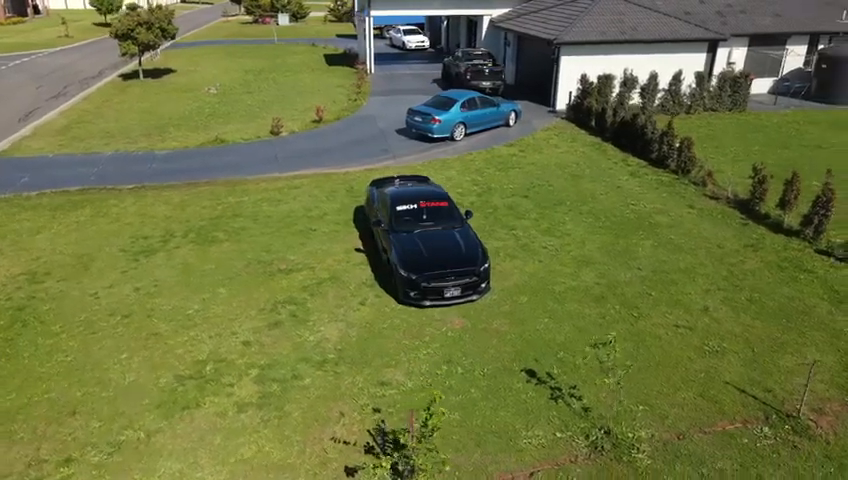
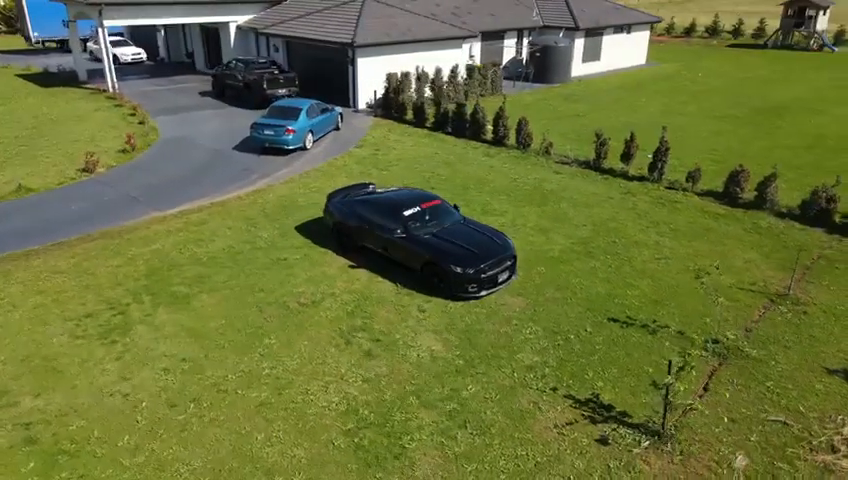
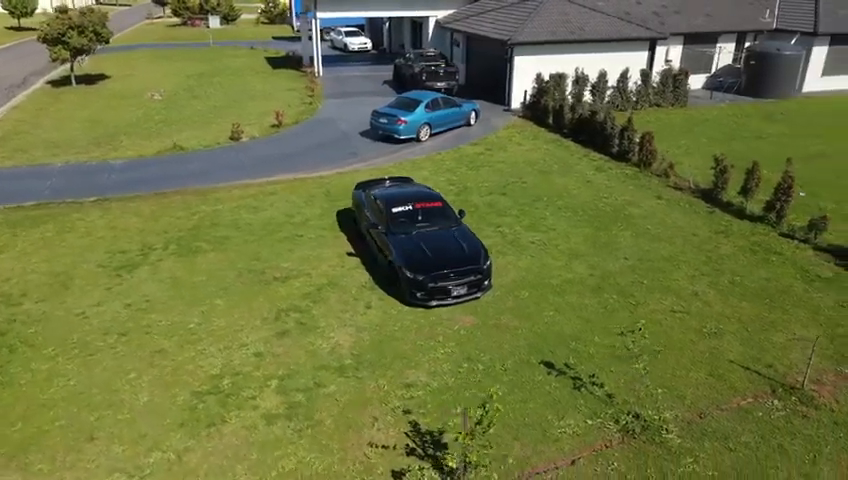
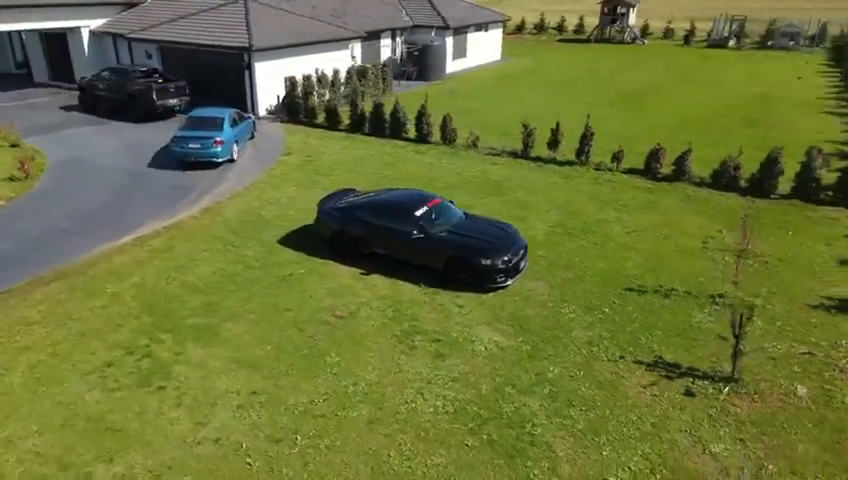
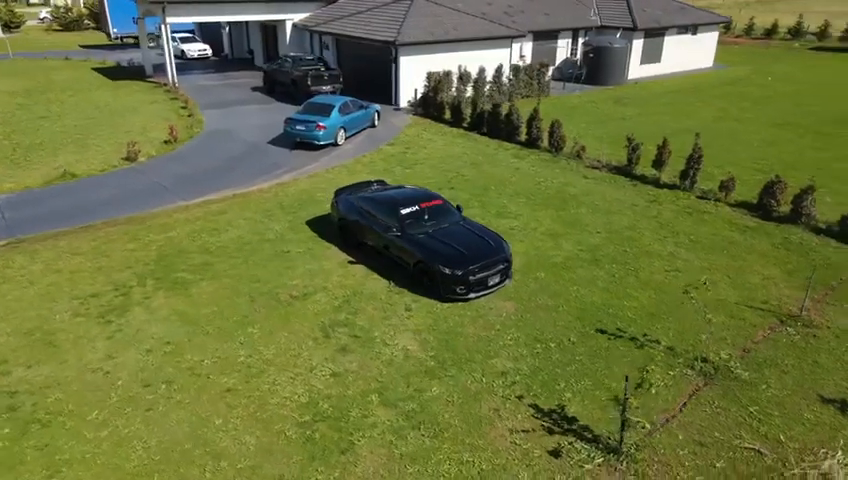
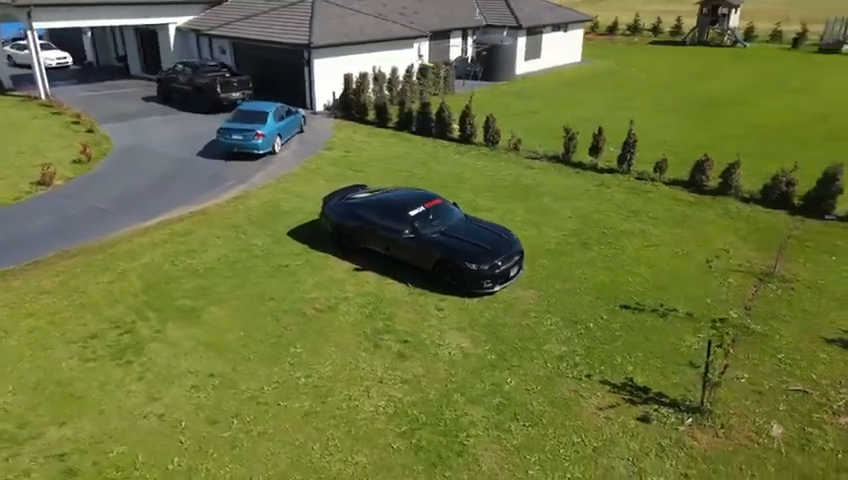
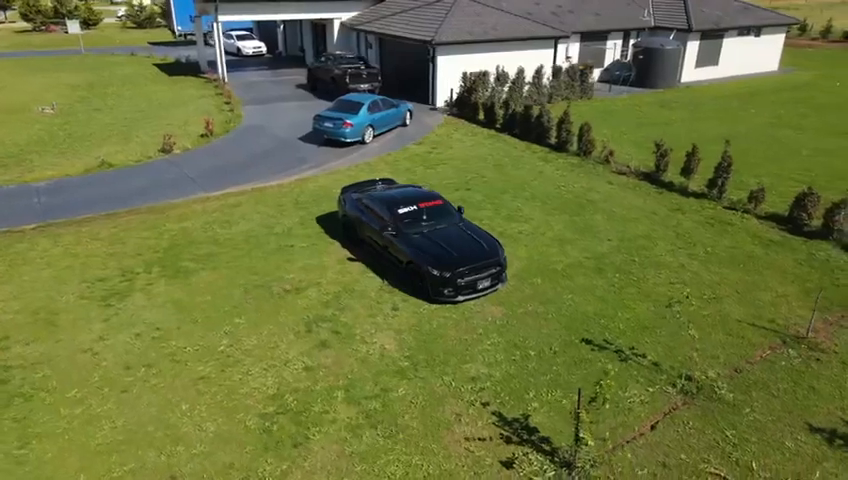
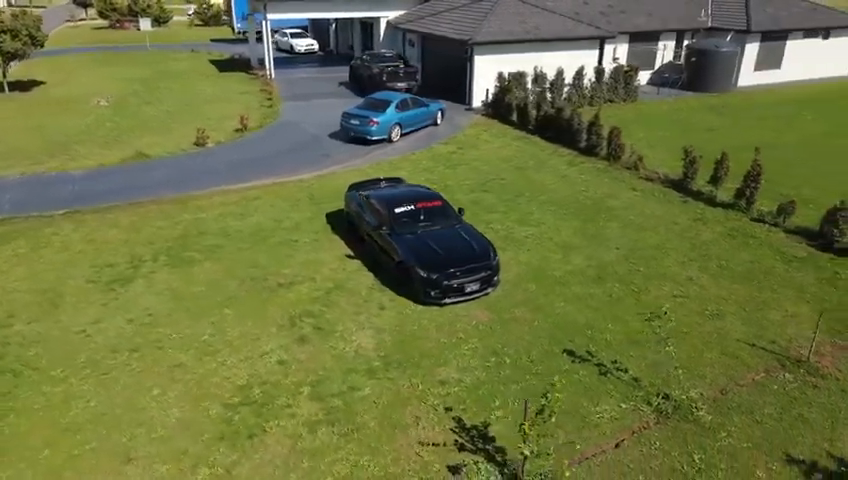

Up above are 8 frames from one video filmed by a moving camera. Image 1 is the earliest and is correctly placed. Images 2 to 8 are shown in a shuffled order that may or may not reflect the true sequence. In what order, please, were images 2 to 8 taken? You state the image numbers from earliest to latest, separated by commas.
3, 8, 7, 5, 2, 6, 4
